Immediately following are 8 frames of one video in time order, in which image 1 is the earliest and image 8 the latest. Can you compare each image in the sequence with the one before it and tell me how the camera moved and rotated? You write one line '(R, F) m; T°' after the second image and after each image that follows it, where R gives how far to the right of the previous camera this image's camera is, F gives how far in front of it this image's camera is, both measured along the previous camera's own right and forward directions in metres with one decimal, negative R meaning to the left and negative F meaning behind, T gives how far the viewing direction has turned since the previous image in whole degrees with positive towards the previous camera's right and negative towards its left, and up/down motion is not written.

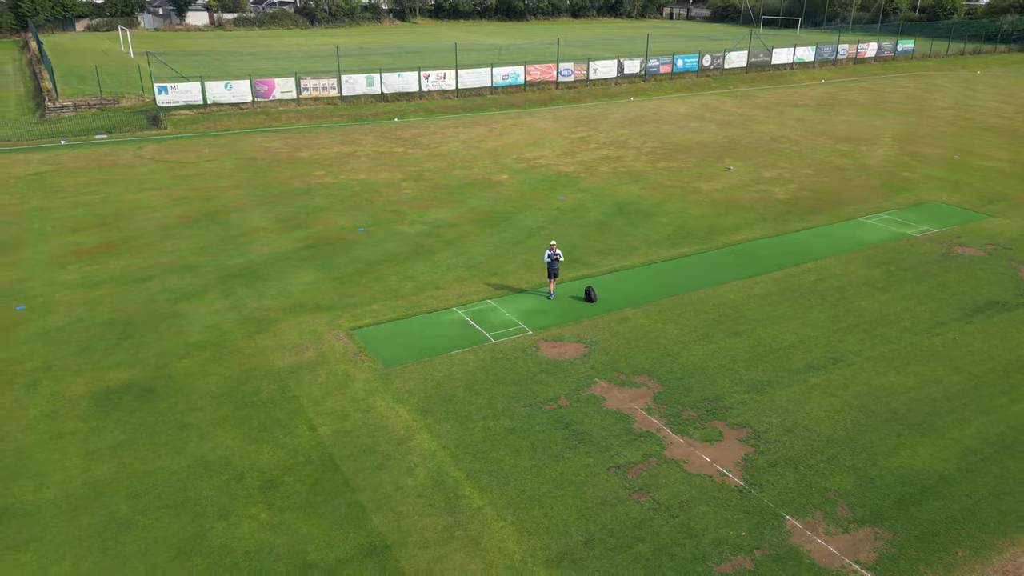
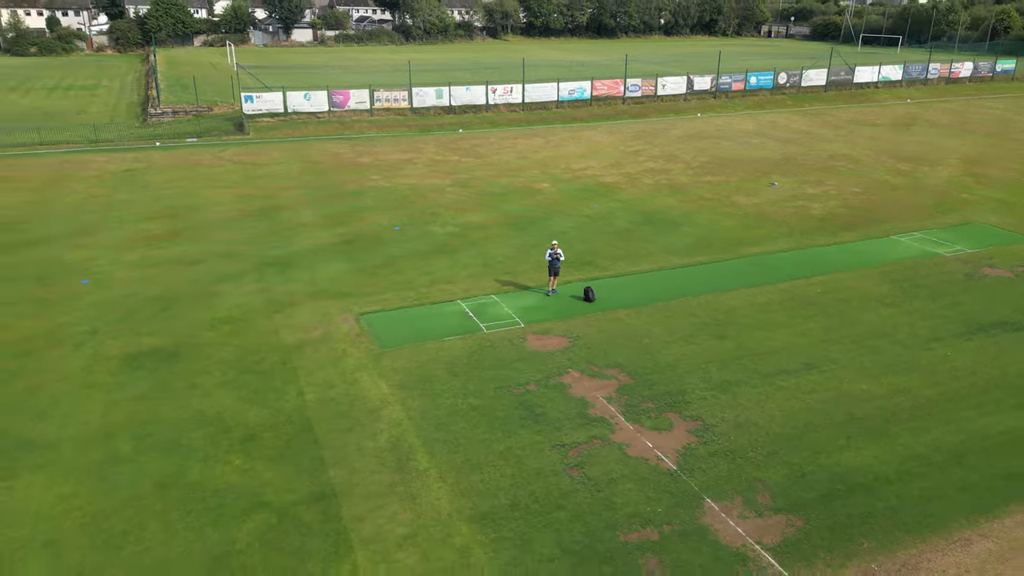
(+2.4, -1.0) m; -7°
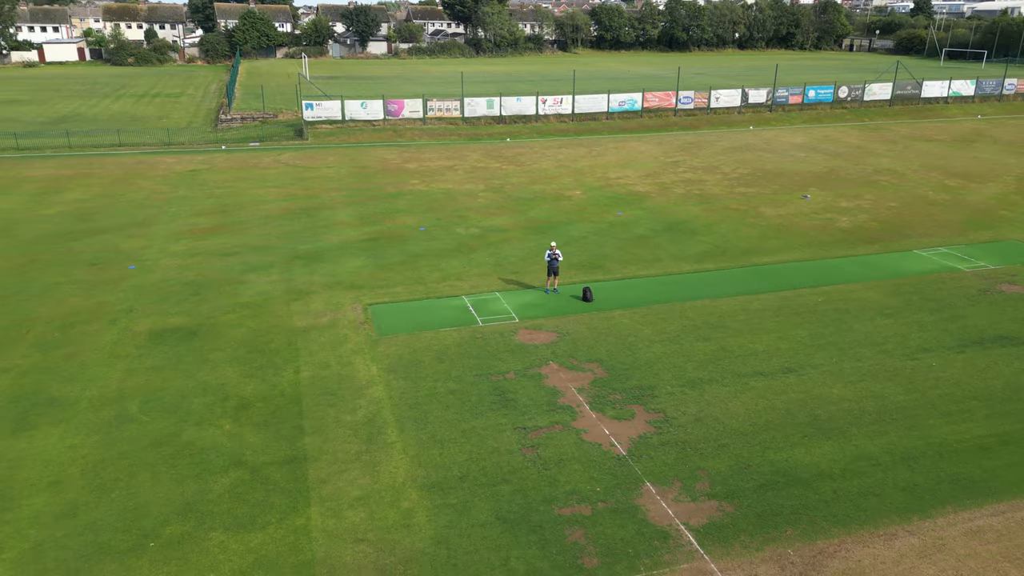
(+2.0, -0.9) m; -6°
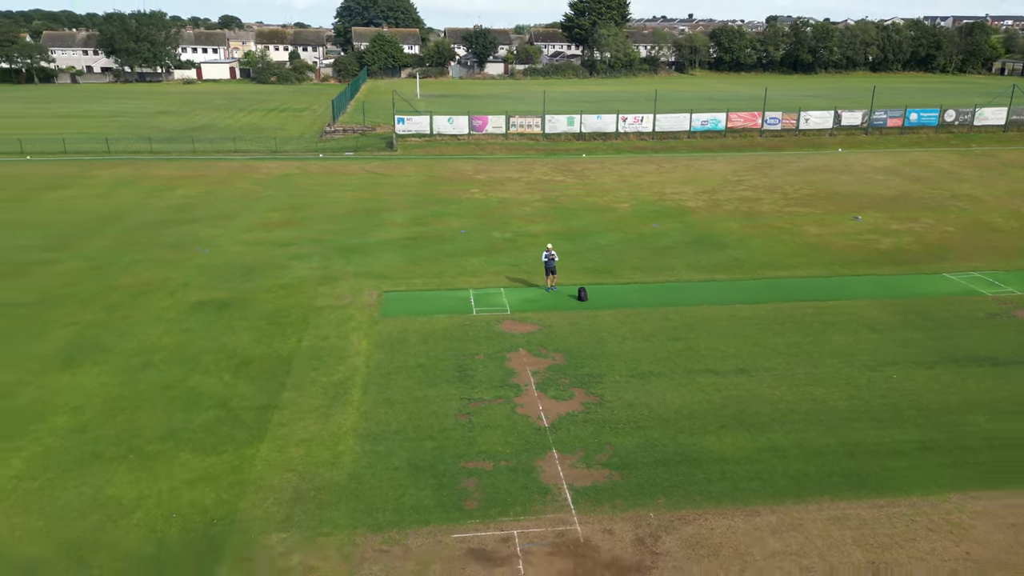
(+3.7, -1.4) m; -10°
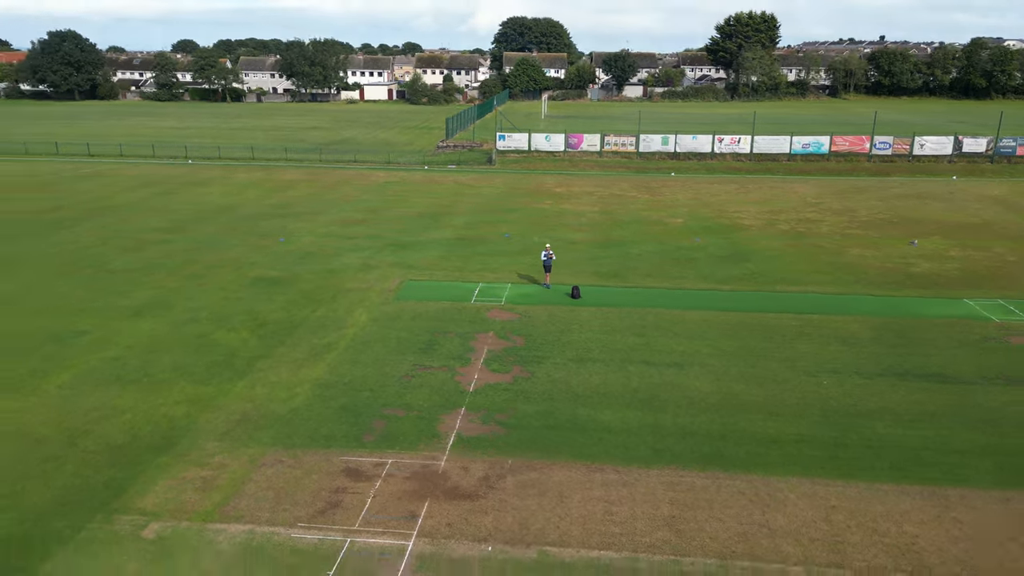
(+5.1, -1.8) m; -12°
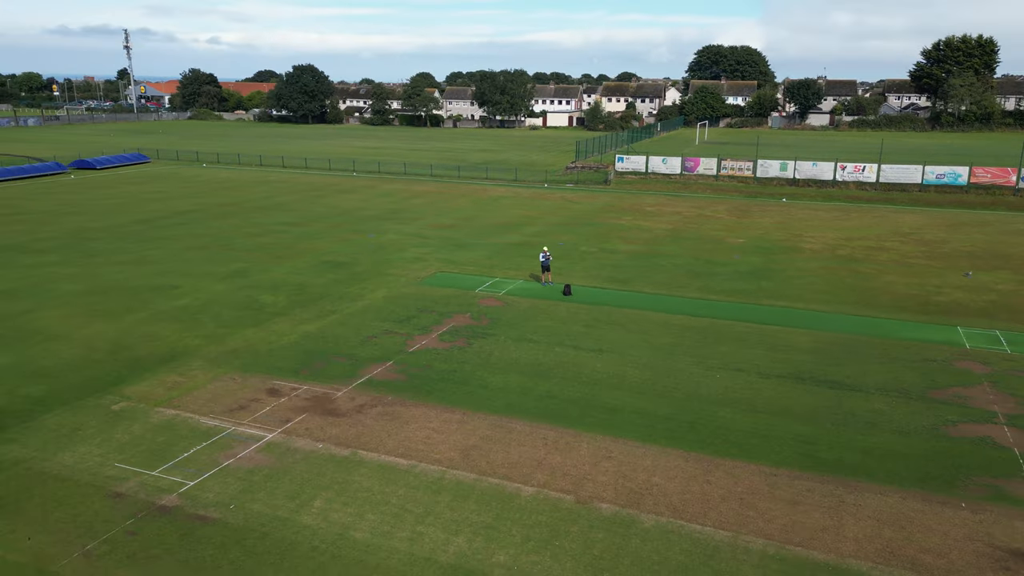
(+7.5, -2.2) m; -16°
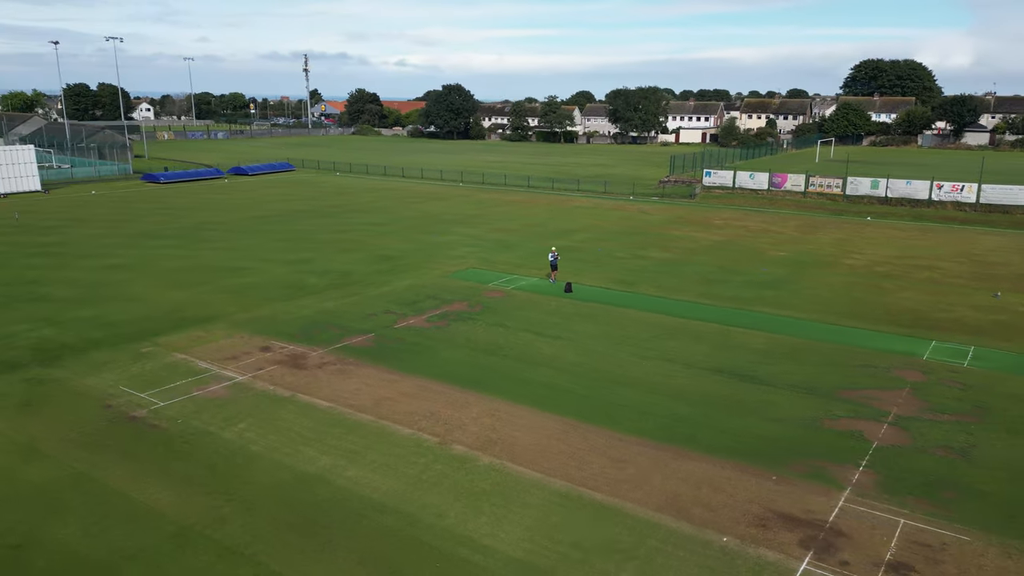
(+5.8, -2.0) m; -12°
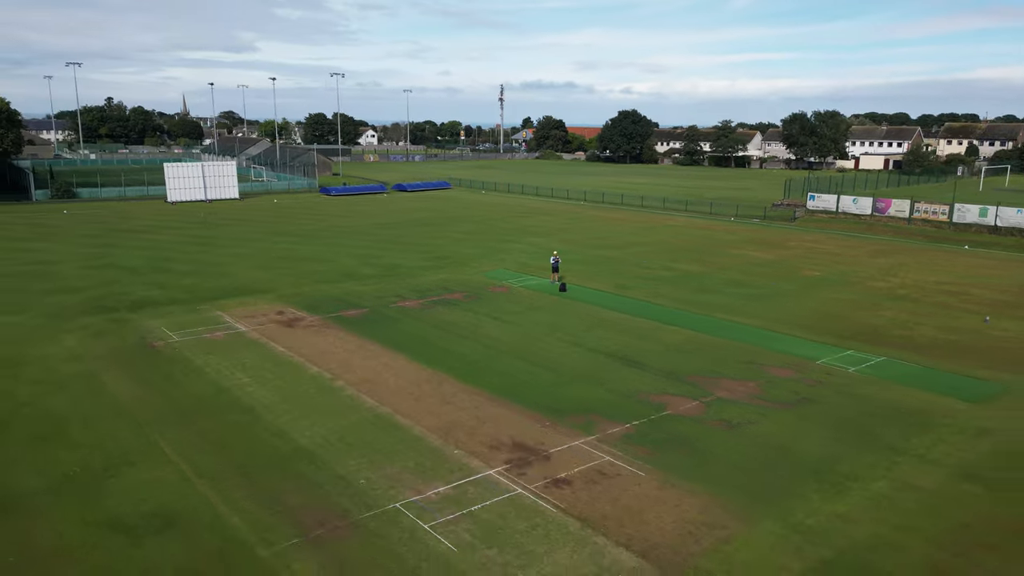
(+8.8, -2.9) m; -16°
